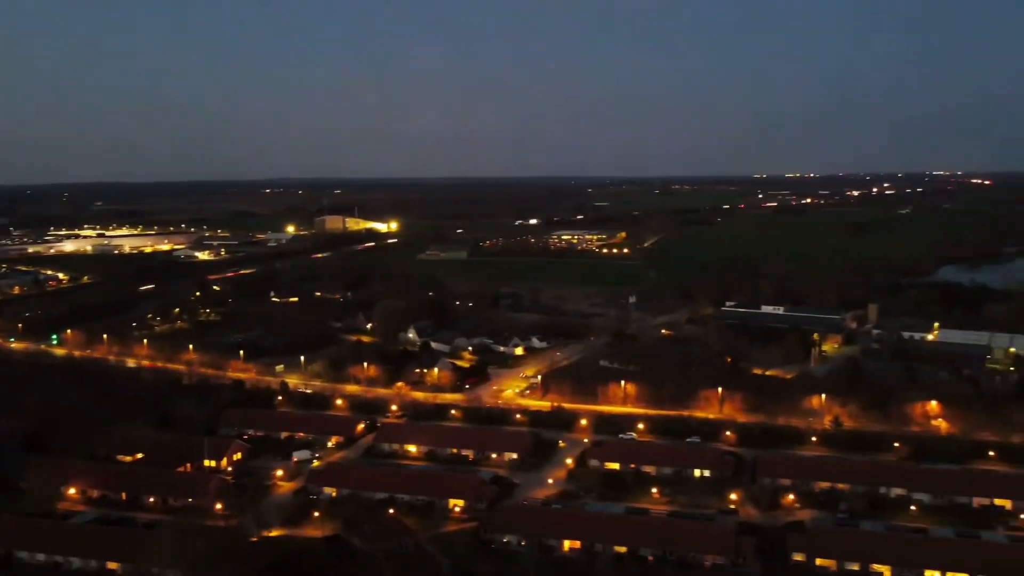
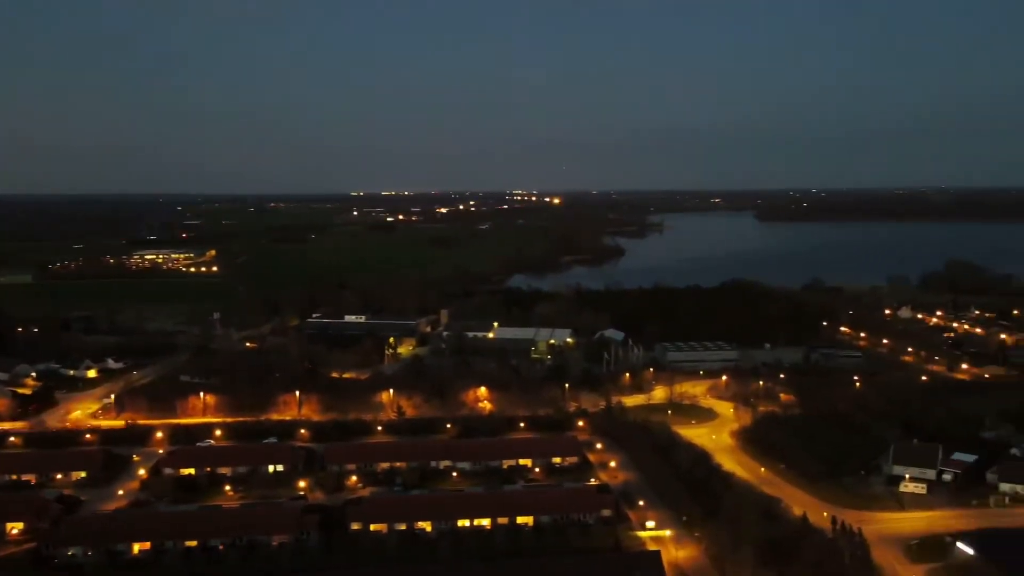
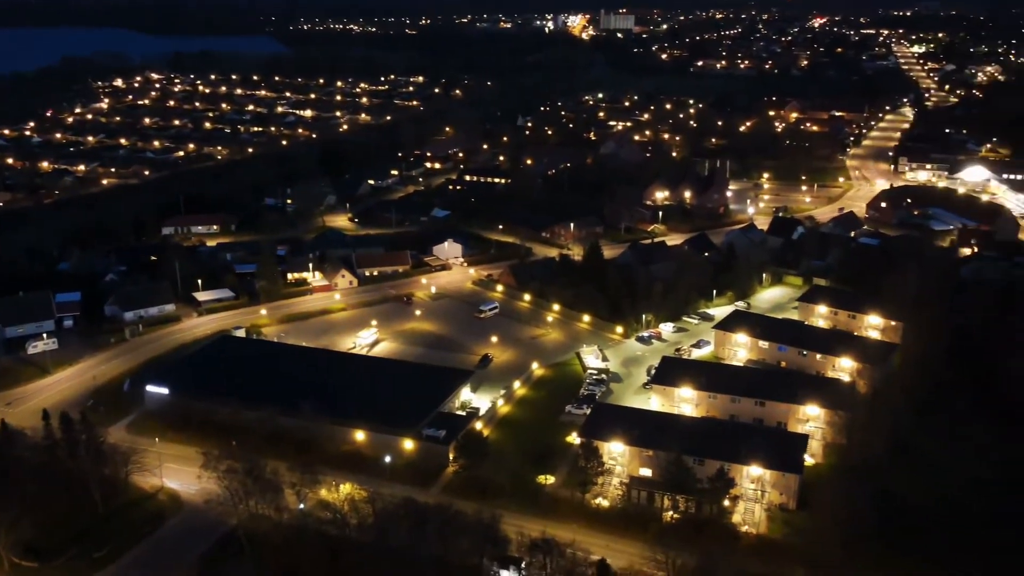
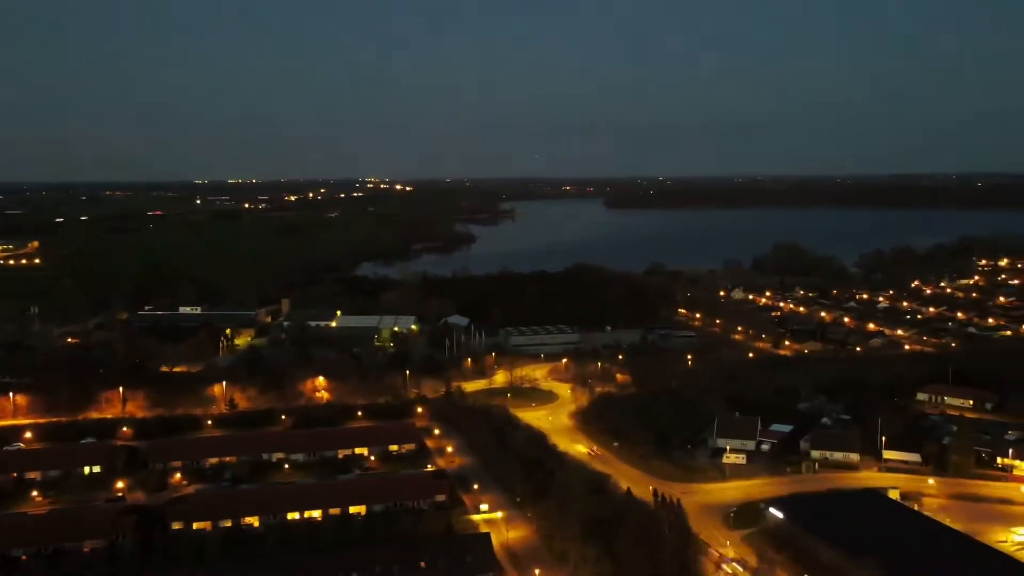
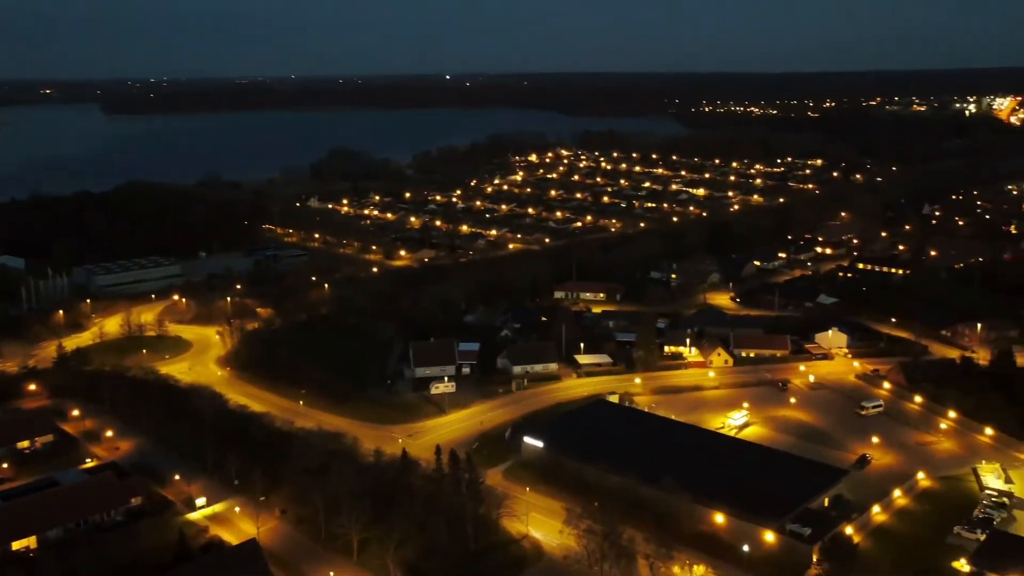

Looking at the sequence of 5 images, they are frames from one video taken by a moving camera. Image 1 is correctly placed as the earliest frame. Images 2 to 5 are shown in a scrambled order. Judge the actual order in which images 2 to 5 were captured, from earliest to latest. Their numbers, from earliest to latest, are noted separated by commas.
2, 4, 5, 3
